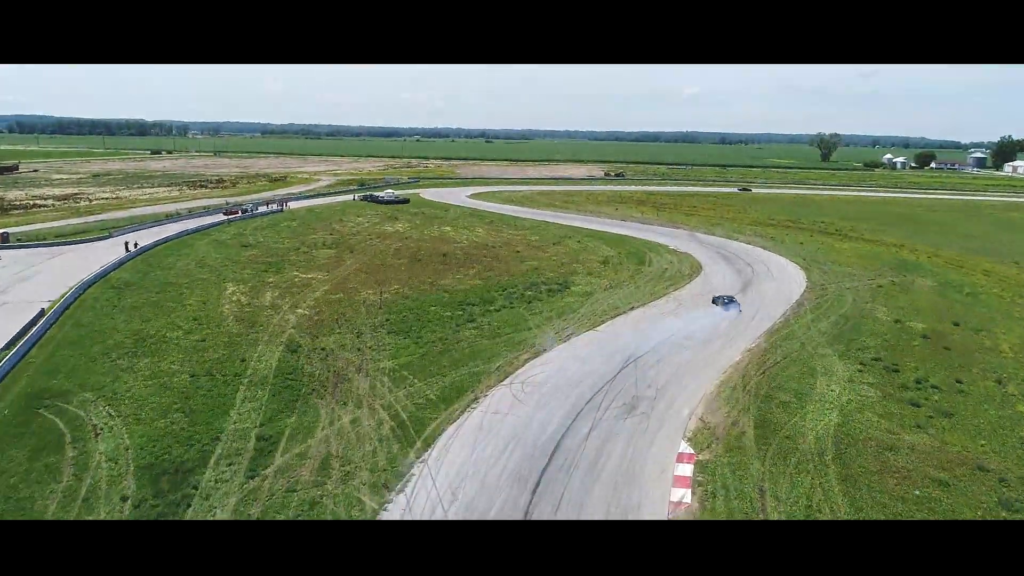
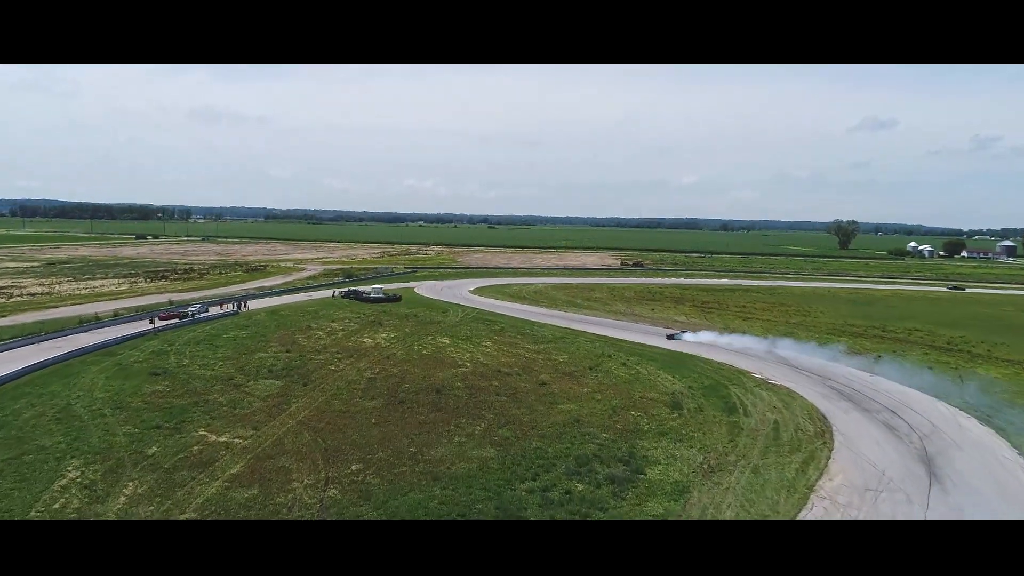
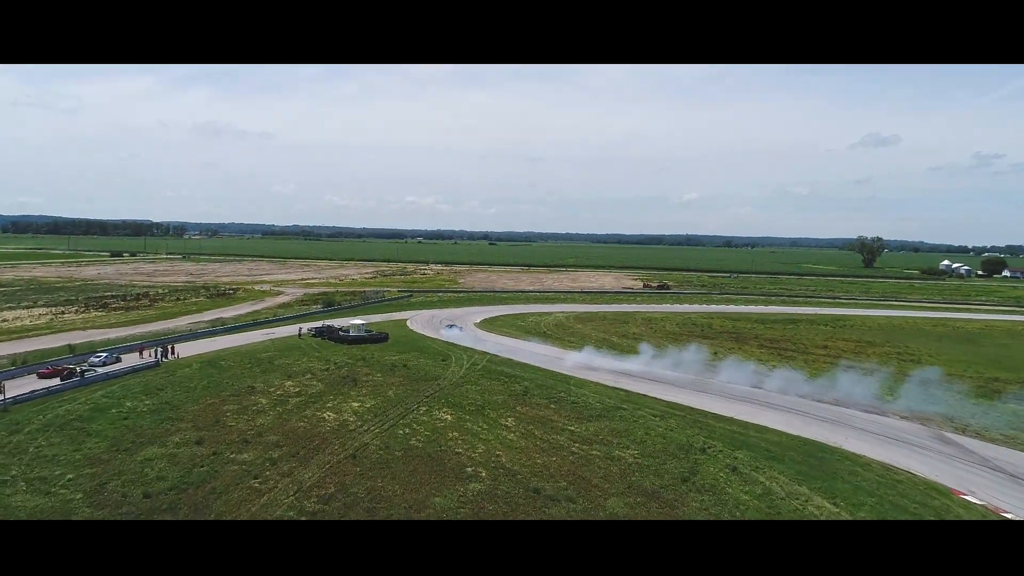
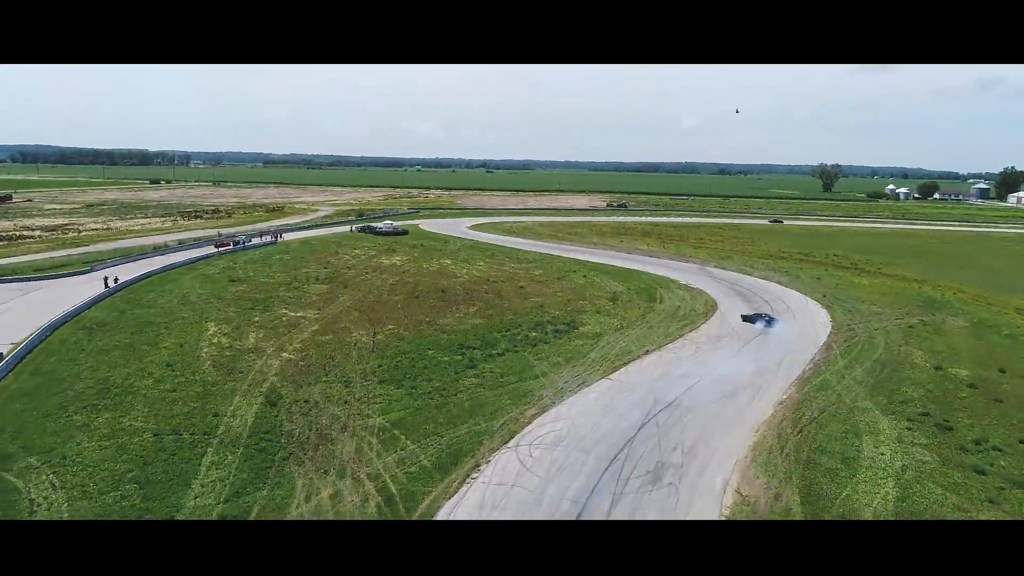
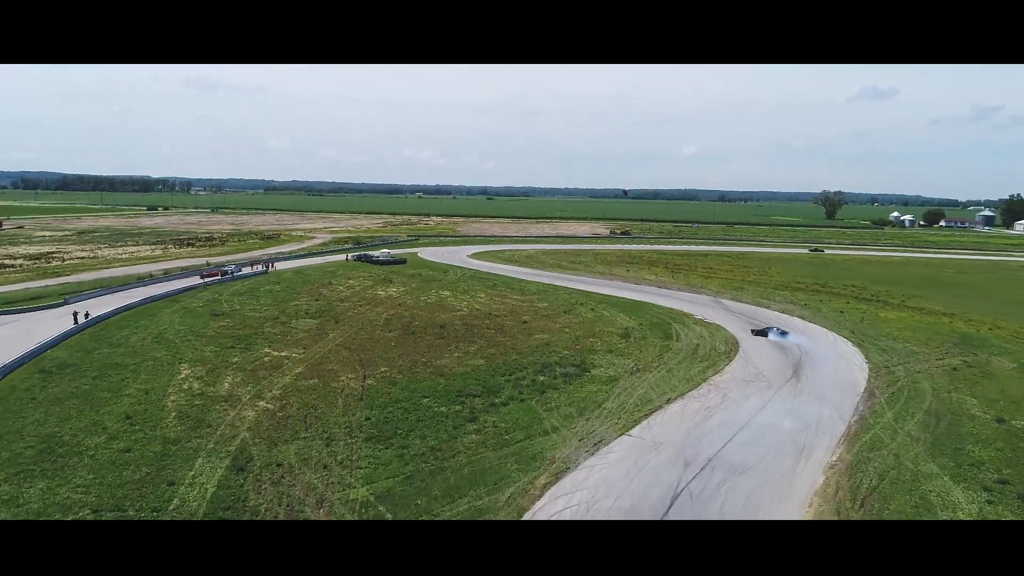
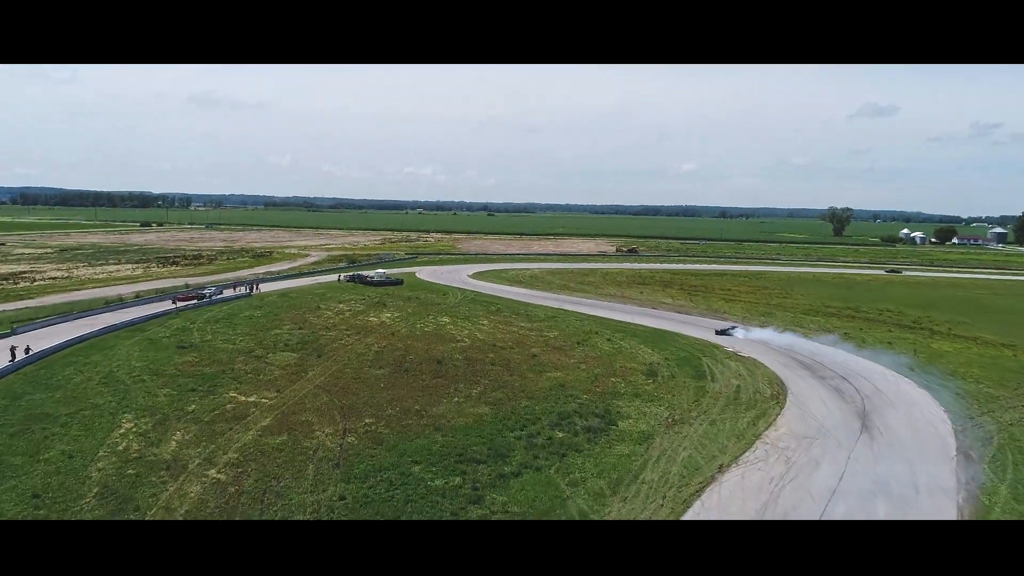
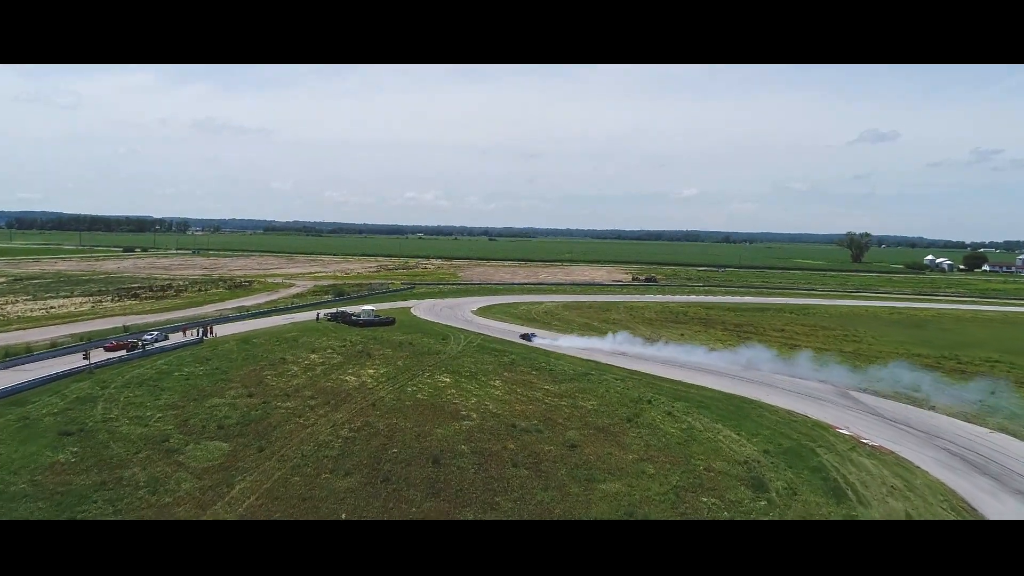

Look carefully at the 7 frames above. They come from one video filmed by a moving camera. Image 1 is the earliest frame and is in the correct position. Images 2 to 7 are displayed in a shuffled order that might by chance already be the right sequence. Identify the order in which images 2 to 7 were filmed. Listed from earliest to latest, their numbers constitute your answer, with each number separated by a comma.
4, 5, 6, 2, 7, 3
